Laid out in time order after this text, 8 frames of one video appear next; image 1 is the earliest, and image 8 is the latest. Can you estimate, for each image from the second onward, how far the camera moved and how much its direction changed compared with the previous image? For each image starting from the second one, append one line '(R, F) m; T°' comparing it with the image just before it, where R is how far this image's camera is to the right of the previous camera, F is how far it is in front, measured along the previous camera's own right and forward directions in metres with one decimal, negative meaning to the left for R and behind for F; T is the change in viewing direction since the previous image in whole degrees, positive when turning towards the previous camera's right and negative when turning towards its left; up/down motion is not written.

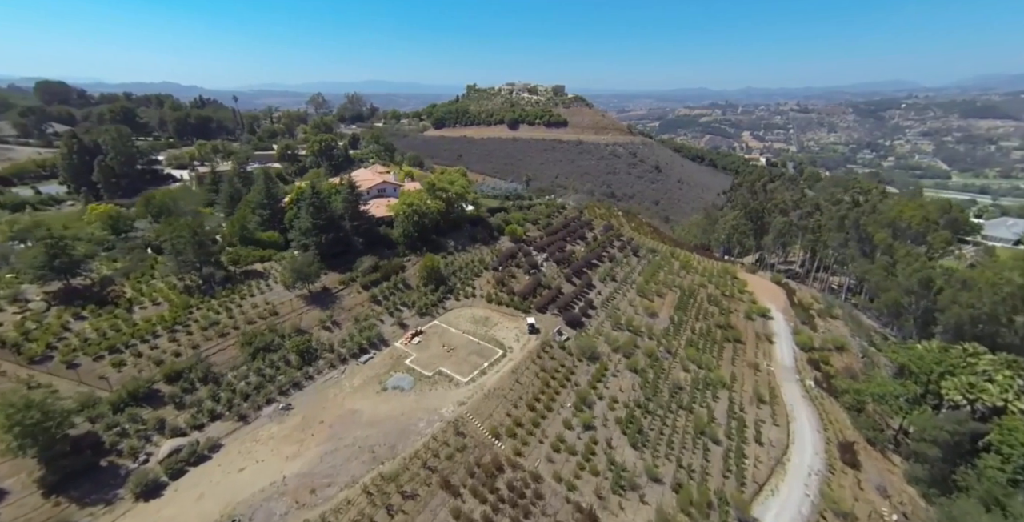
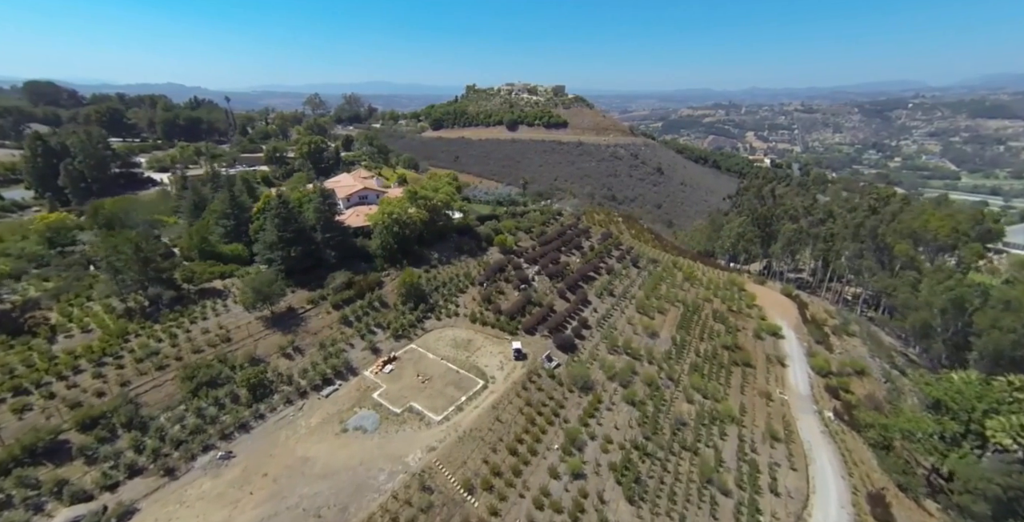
(+1.5, +3.8) m; 0°
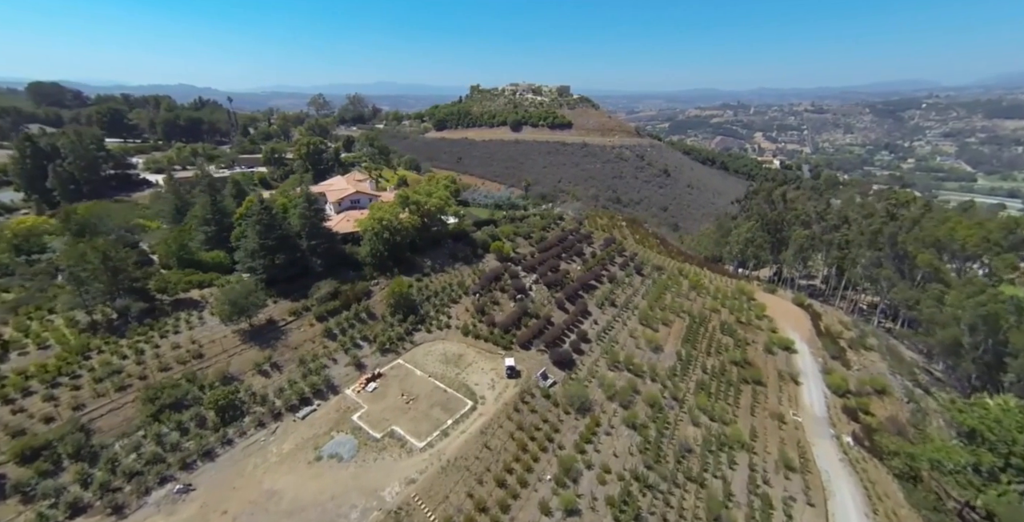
(+0.9, +2.2) m; -1°
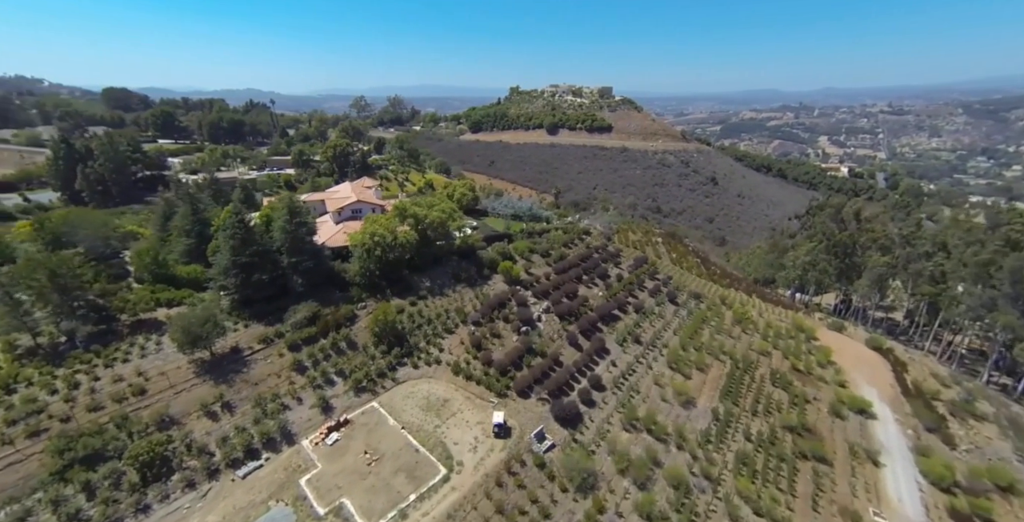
(+2.8, +5.7) m; -6°
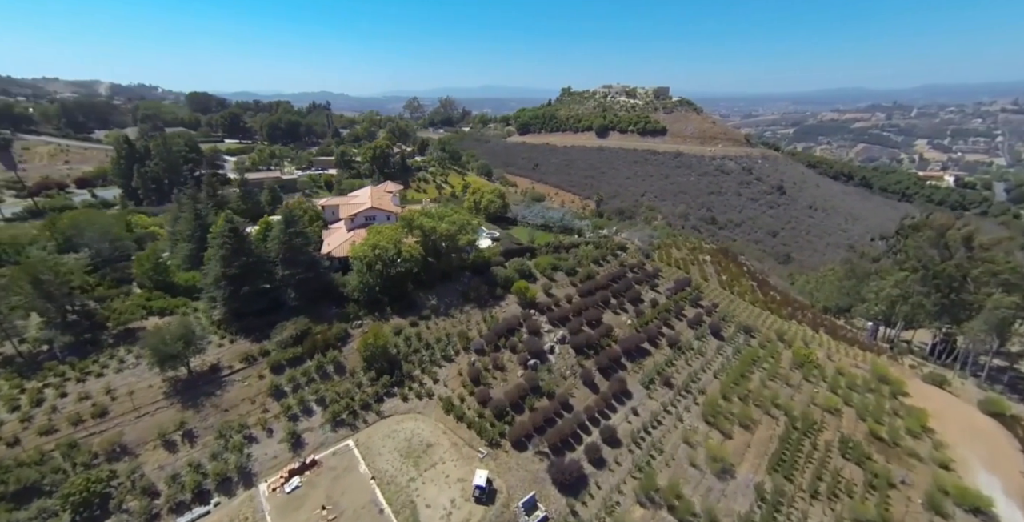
(+3.0, +4.6) m; -7°
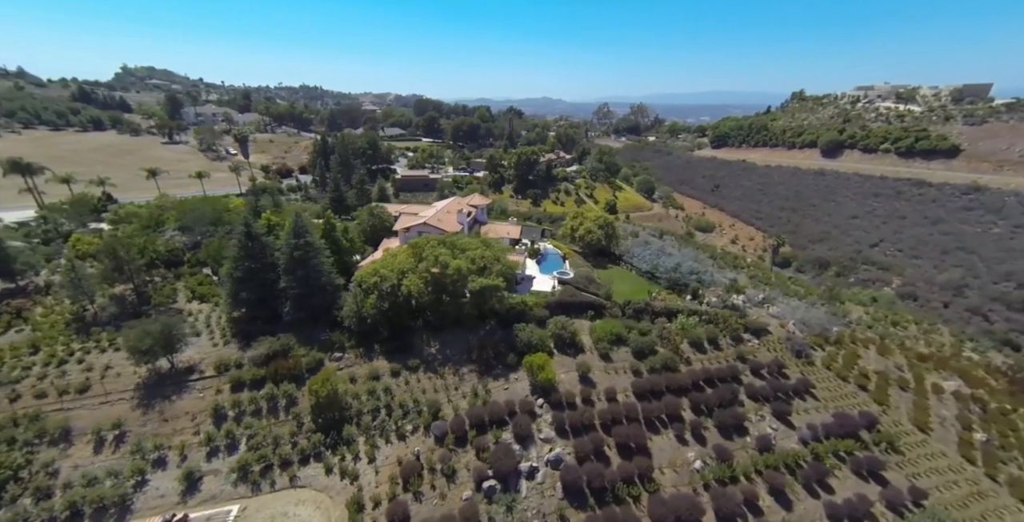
(+9.7, +11.8) m; -27°
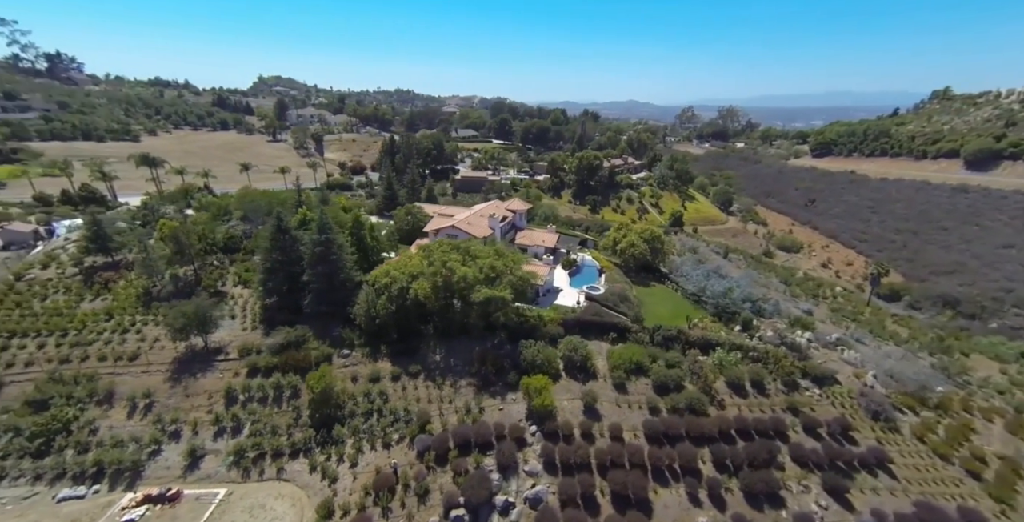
(+4.1, +2.2) m; -11°
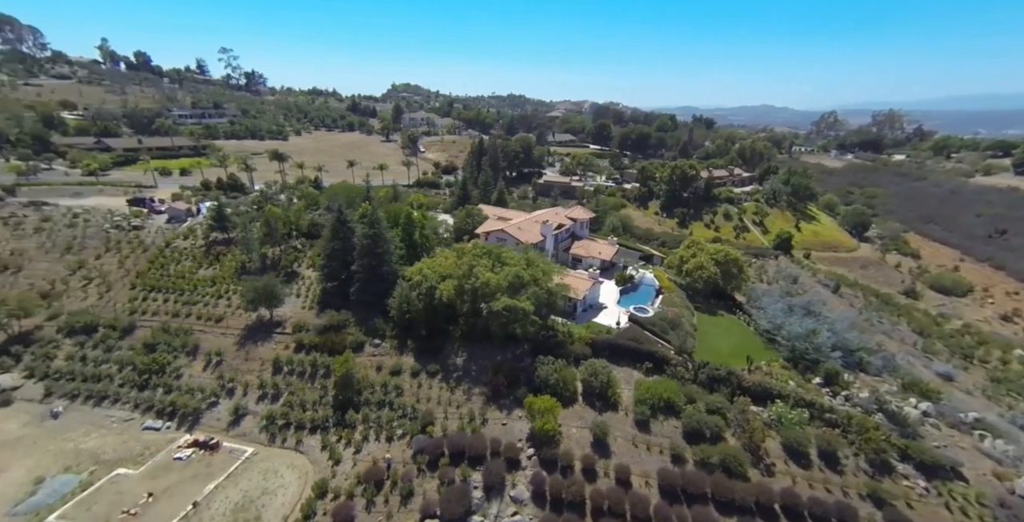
(+4.5, +1.9) m; -14°
